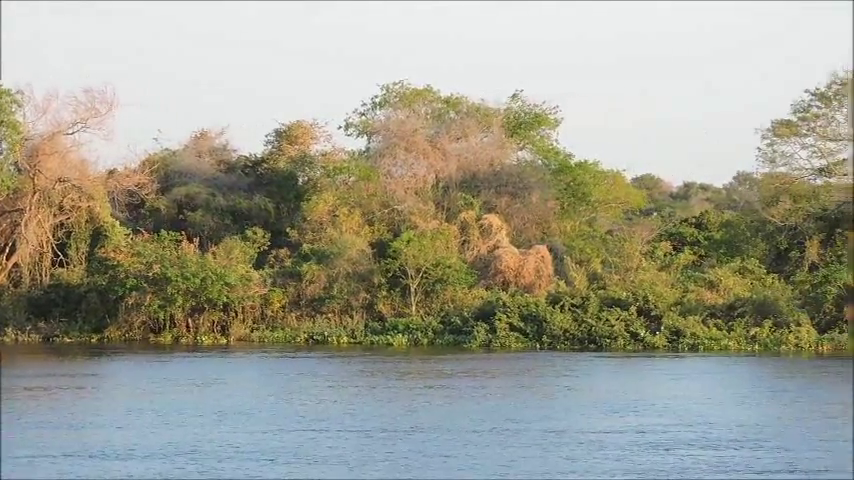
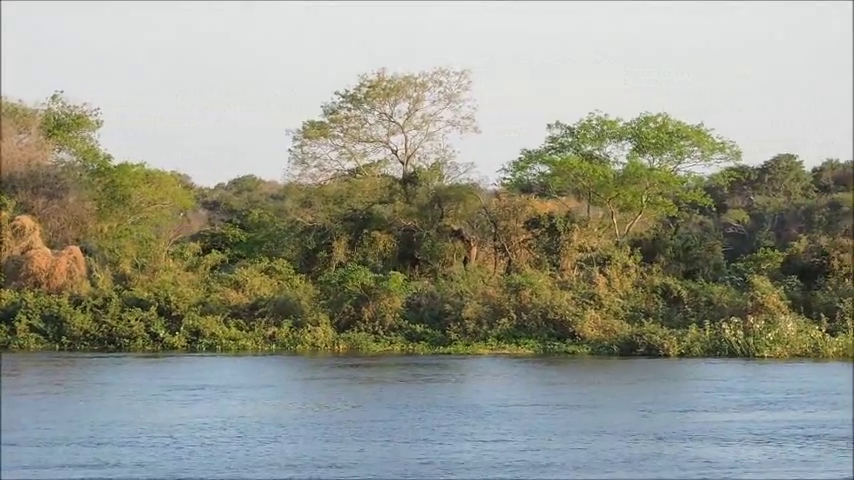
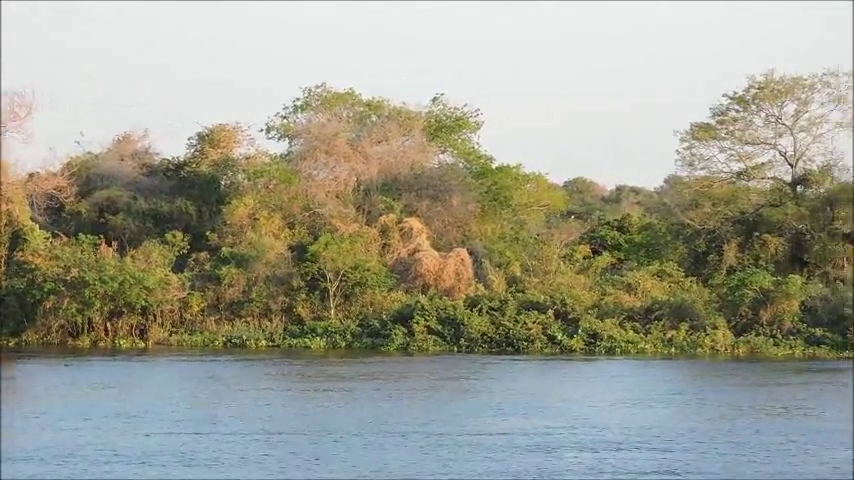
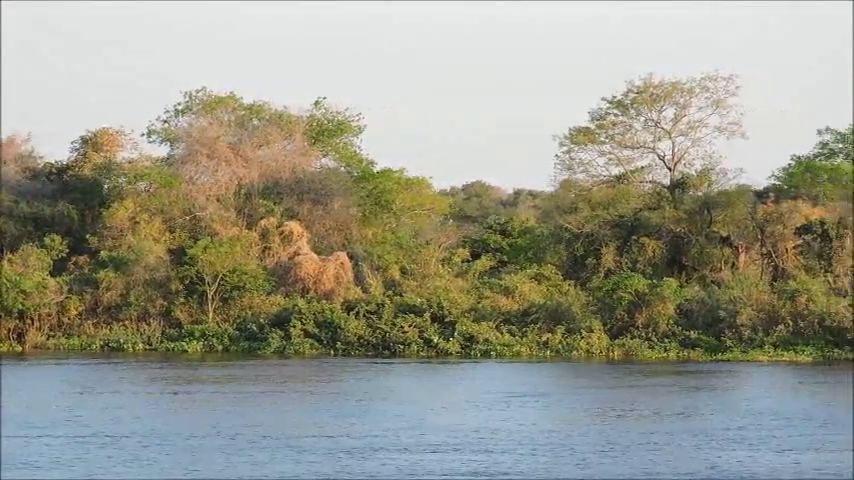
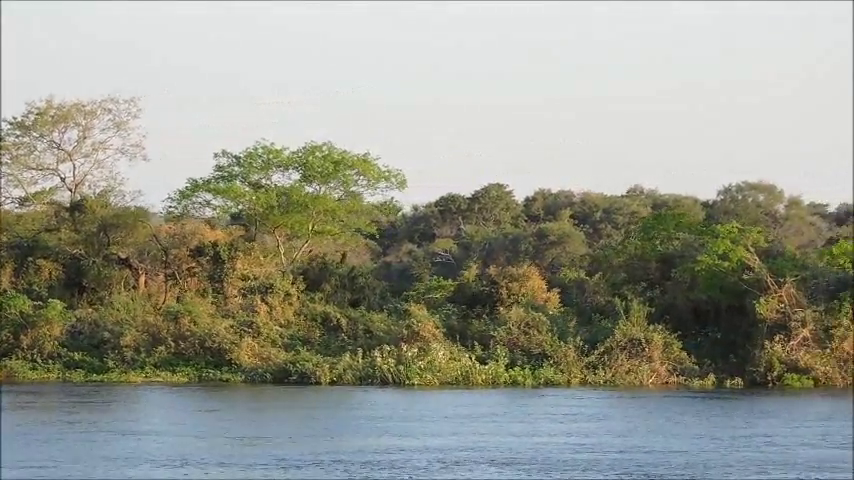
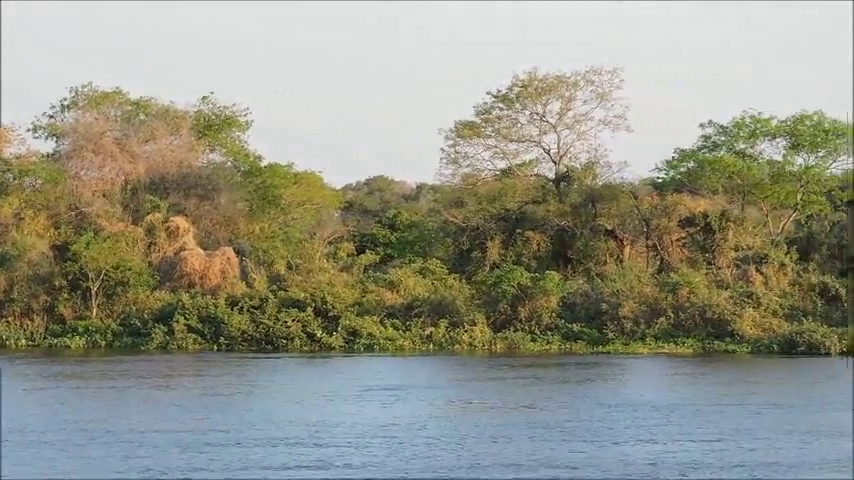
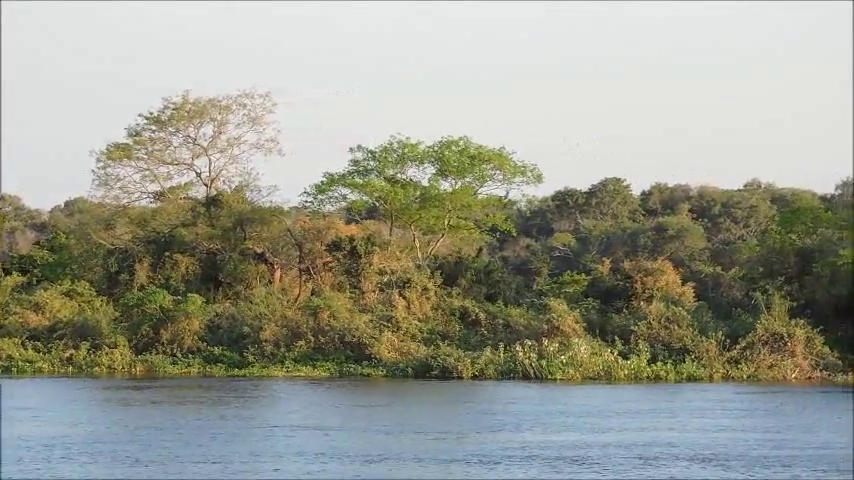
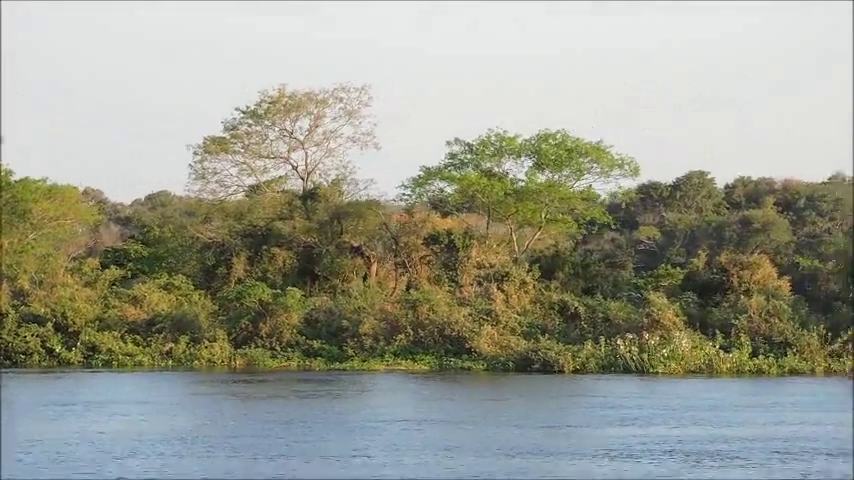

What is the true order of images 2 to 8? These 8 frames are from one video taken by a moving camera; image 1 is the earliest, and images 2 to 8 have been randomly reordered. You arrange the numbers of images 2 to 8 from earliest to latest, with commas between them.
3, 4, 6, 2, 8, 7, 5
